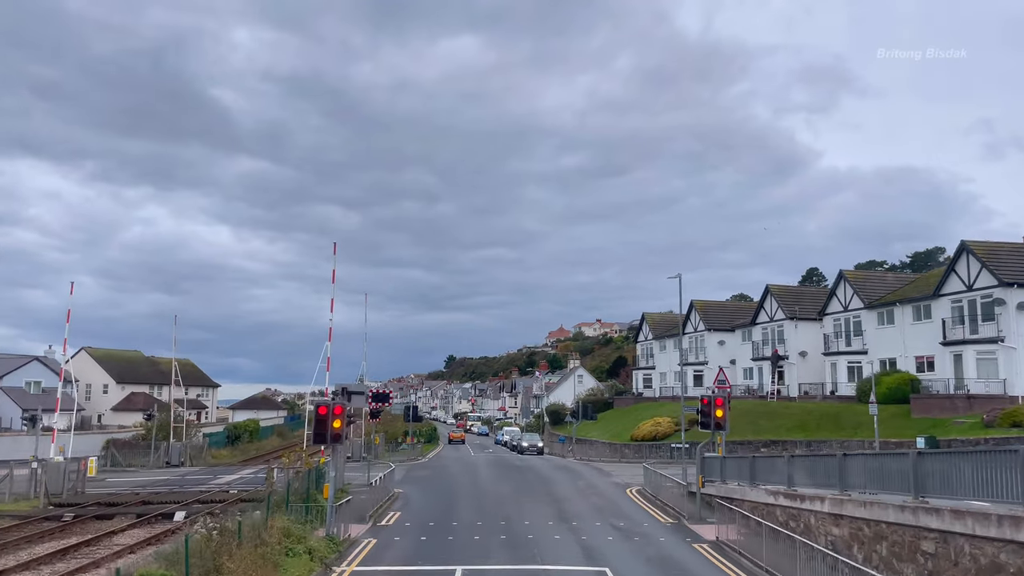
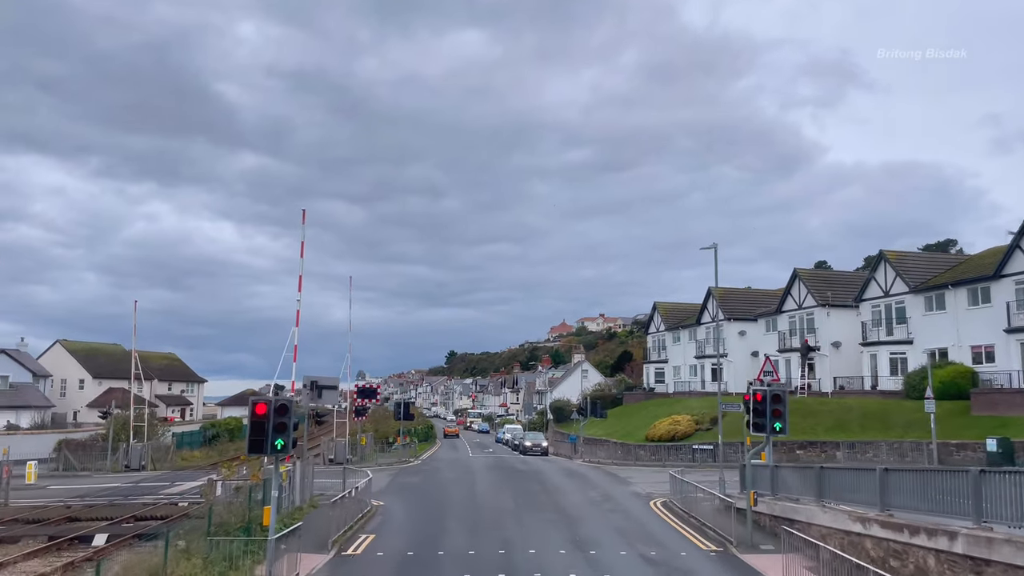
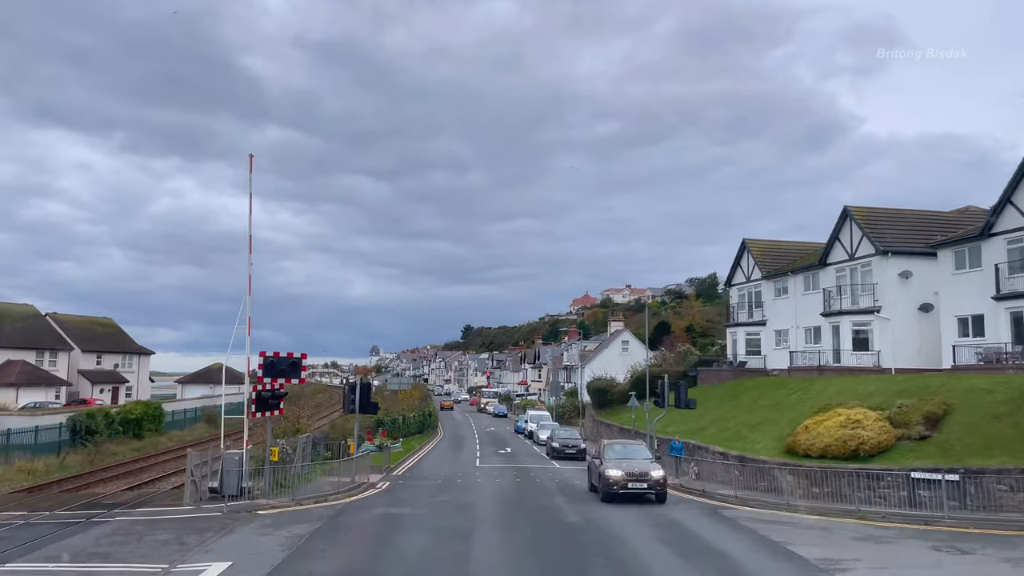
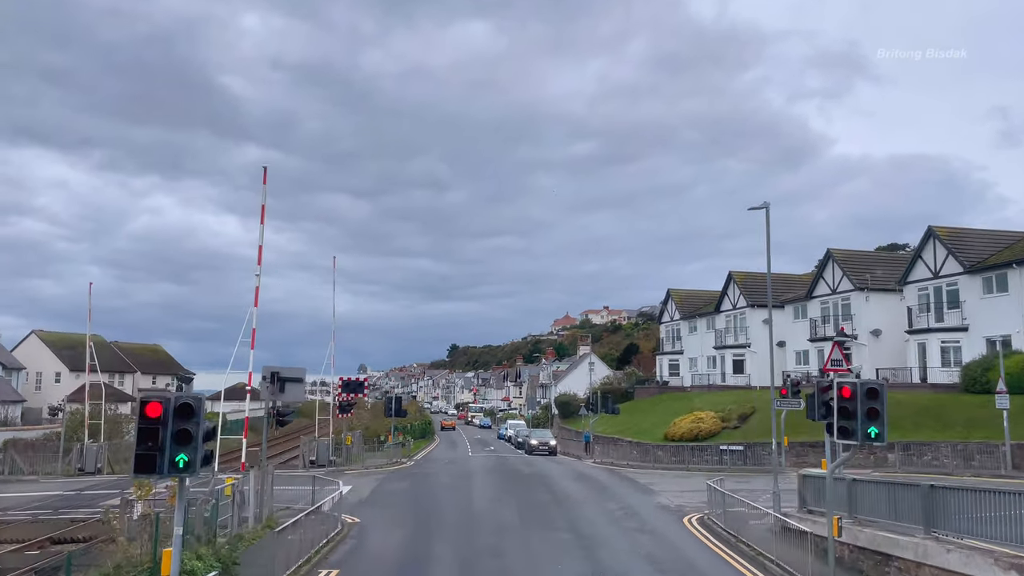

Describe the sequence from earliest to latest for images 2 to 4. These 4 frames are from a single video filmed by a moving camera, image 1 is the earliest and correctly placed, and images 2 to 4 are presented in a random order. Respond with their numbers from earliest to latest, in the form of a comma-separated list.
2, 4, 3
